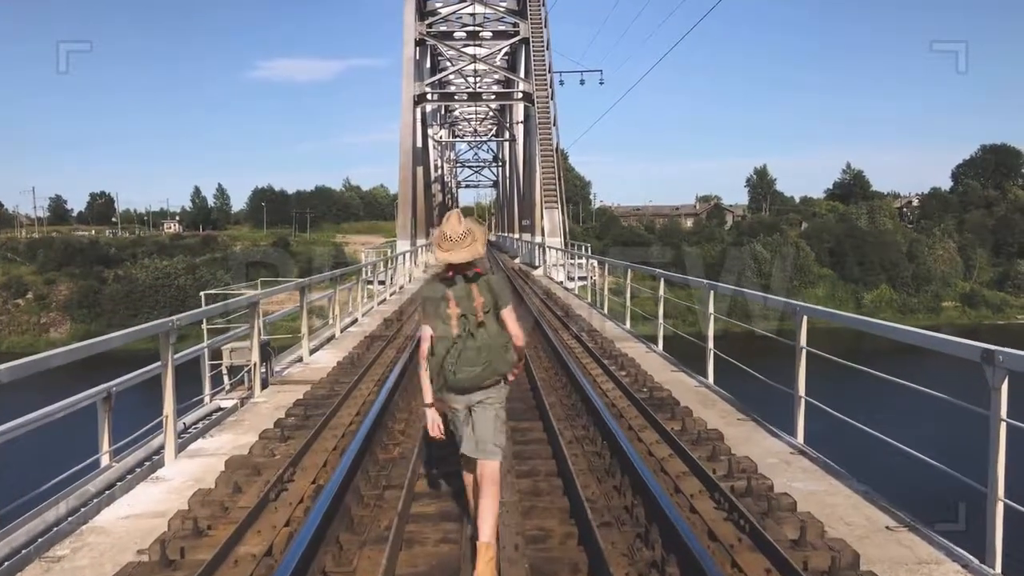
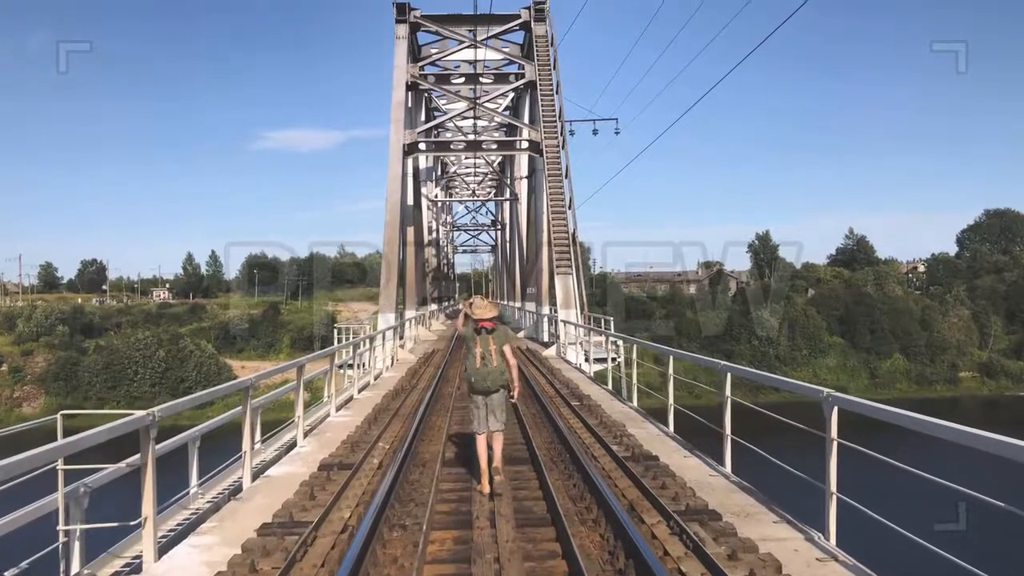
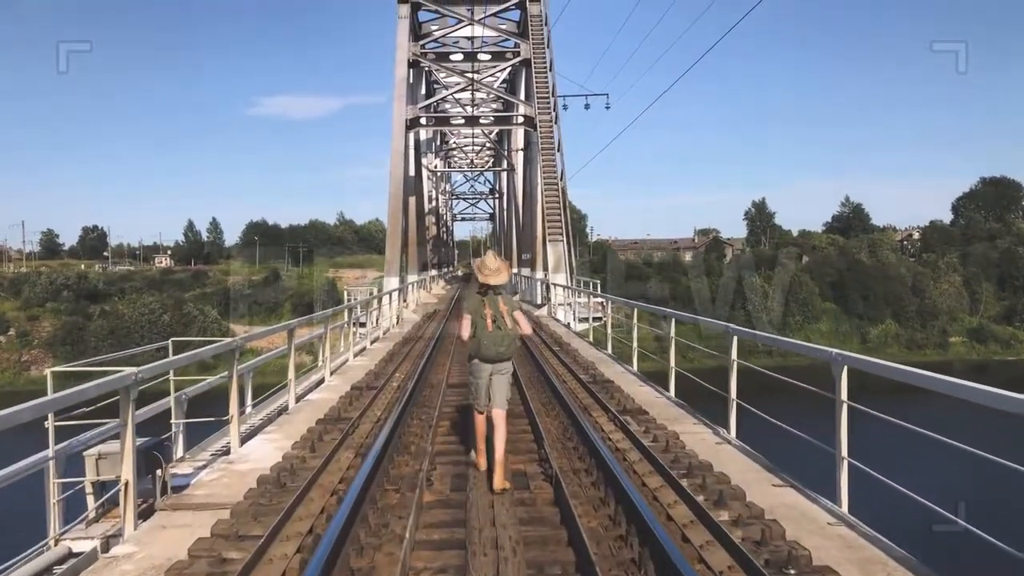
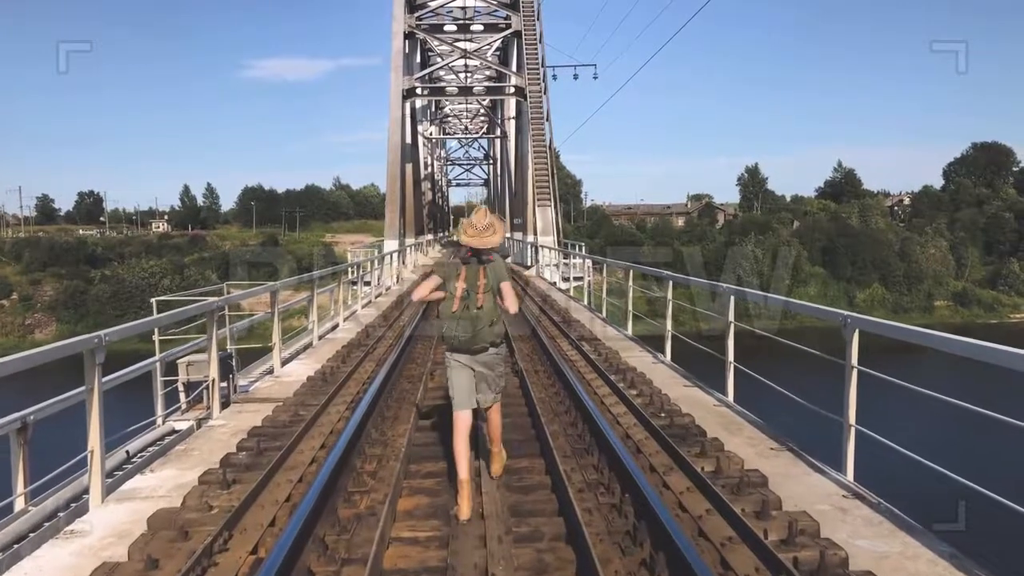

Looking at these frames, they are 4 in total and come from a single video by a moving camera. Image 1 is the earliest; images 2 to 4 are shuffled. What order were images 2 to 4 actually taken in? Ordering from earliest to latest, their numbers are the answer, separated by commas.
4, 3, 2
